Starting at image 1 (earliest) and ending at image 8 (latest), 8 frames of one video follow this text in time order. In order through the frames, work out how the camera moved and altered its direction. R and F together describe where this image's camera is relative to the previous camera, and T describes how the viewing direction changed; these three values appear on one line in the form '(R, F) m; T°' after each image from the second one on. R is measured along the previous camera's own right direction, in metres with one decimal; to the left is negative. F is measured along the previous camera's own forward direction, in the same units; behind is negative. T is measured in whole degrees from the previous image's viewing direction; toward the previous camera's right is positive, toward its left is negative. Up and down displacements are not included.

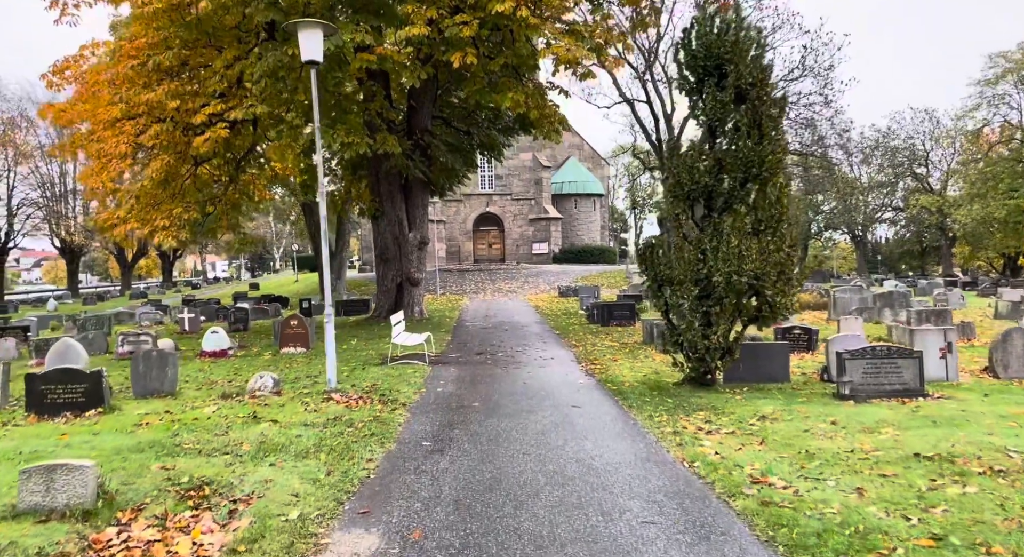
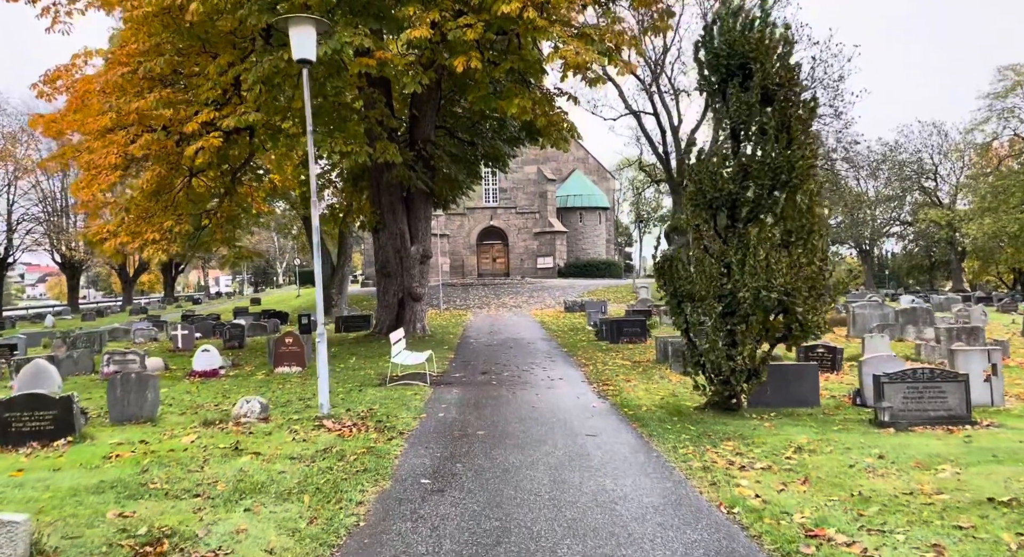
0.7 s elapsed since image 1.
(-0.1, +0.8) m; 0°
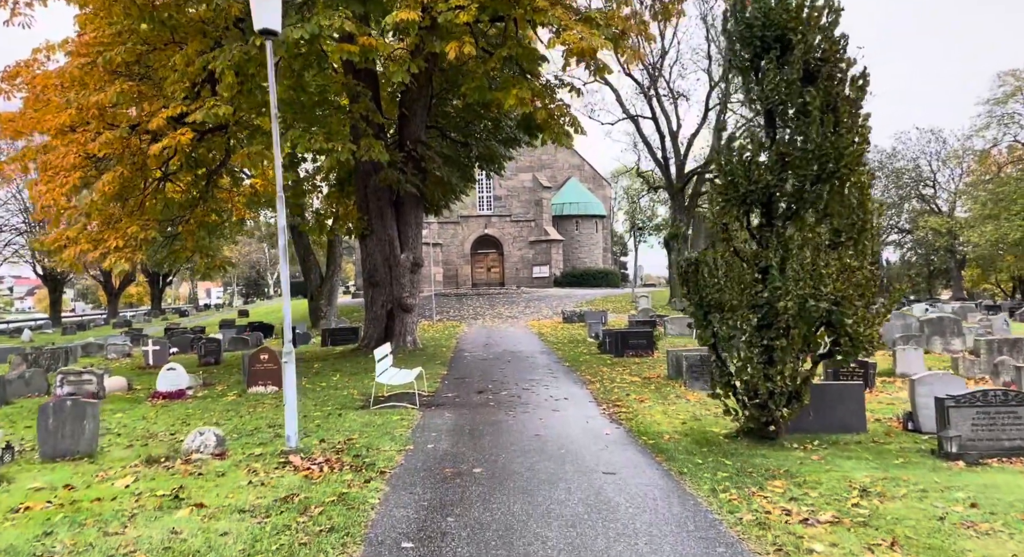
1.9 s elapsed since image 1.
(-0.1, +1.3) m; 0°
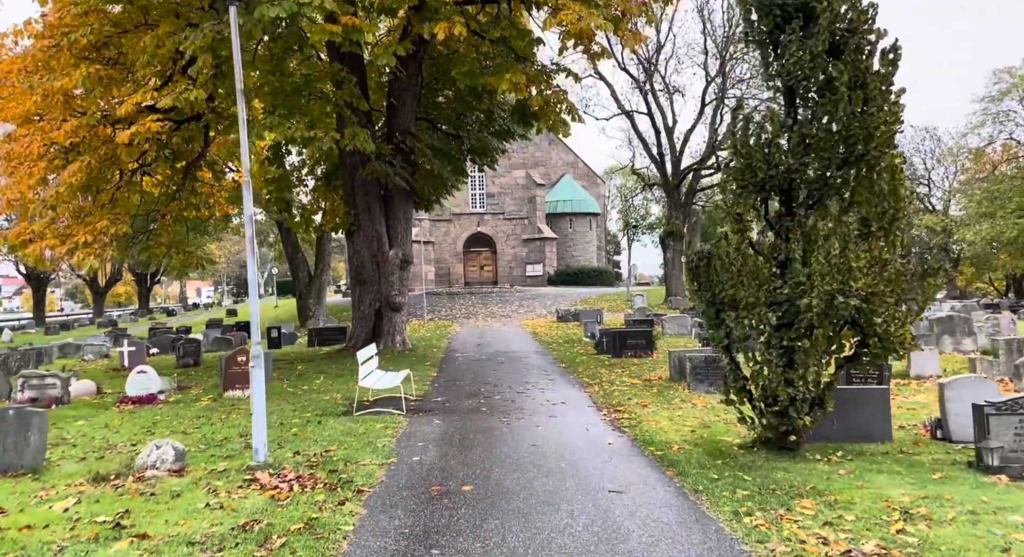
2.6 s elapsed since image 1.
(0.0, +0.8) m; +1°
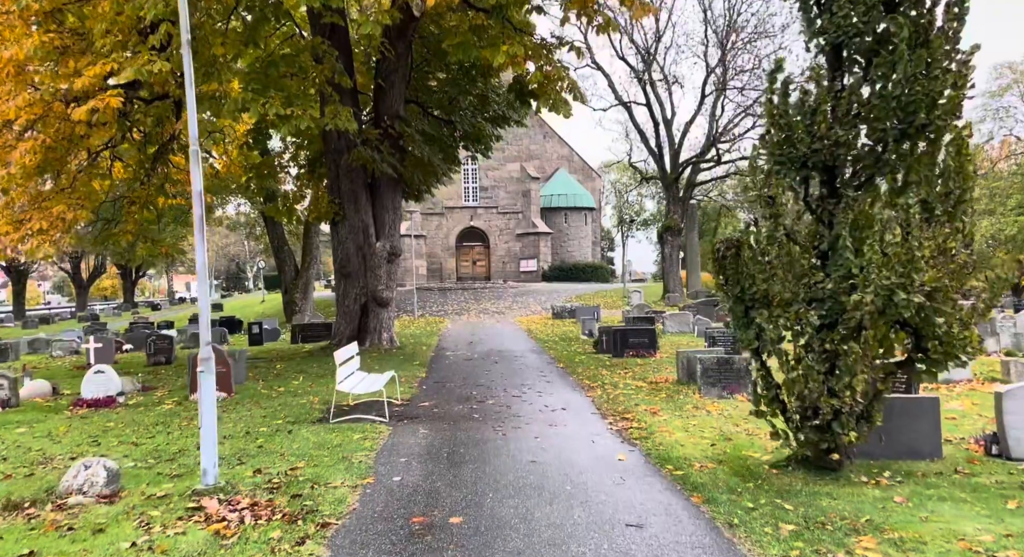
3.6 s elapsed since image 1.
(0.0, +1.1) m; +1°
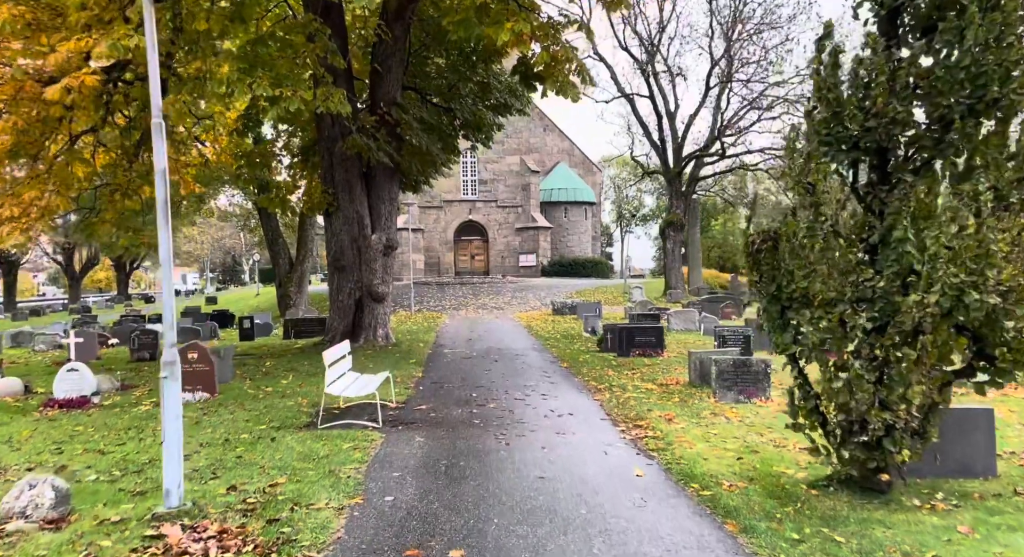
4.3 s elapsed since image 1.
(-0.1, +0.7) m; 0°
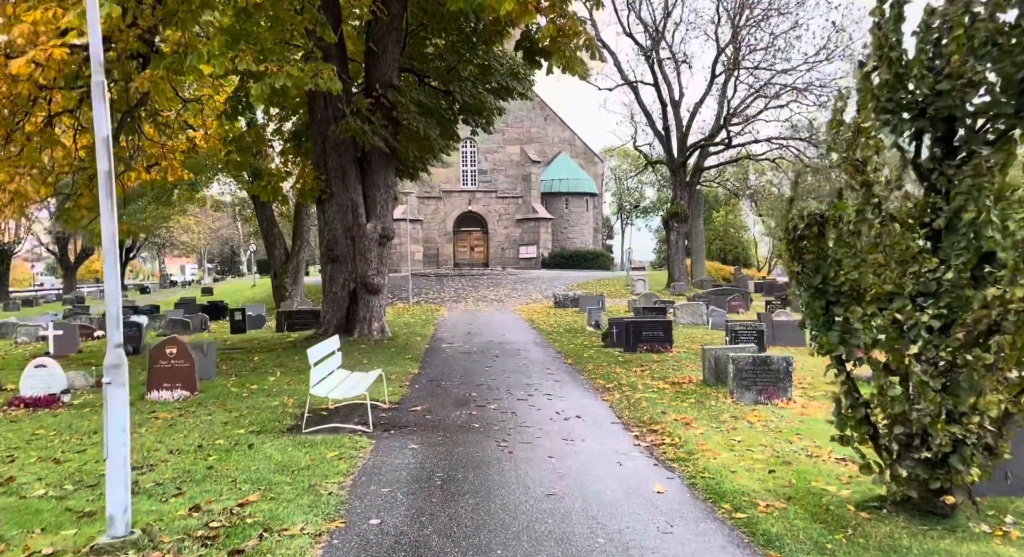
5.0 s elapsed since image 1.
(0.0, +0.8) m; 0°
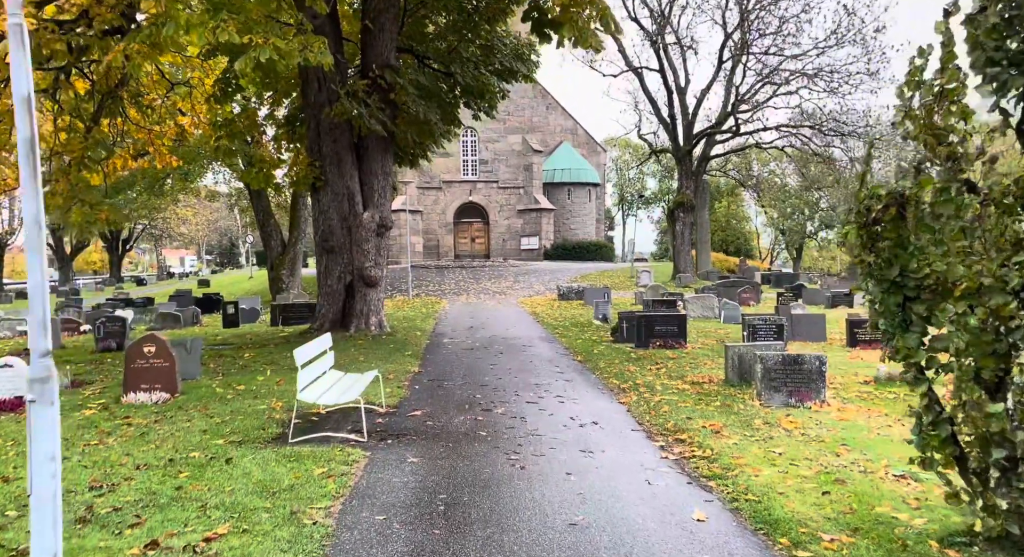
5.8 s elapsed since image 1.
(-0.1, +0.8) m; 0°
